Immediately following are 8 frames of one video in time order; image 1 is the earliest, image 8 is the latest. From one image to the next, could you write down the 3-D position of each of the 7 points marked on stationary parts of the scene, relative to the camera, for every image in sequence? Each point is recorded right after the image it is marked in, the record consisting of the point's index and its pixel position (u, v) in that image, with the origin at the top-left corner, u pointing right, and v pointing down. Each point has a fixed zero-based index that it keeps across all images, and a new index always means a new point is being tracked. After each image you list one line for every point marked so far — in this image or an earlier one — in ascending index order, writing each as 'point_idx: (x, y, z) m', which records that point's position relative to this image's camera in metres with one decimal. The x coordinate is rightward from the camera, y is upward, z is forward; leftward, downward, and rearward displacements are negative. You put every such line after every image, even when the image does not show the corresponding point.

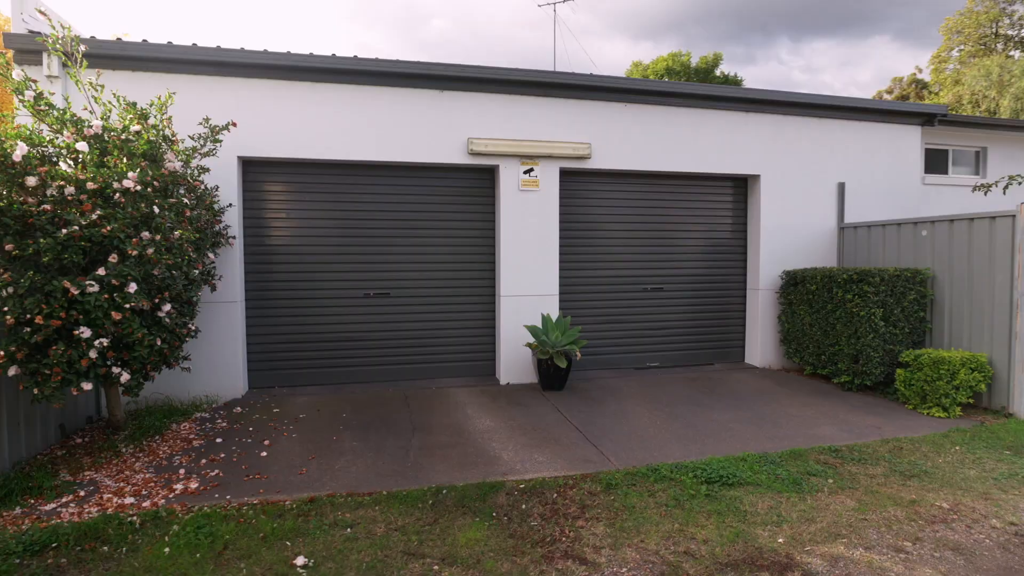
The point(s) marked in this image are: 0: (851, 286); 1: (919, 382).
0: (+3.8, 0.0, +6.4) m
1: (+4.1, -0.9, +5.8) m
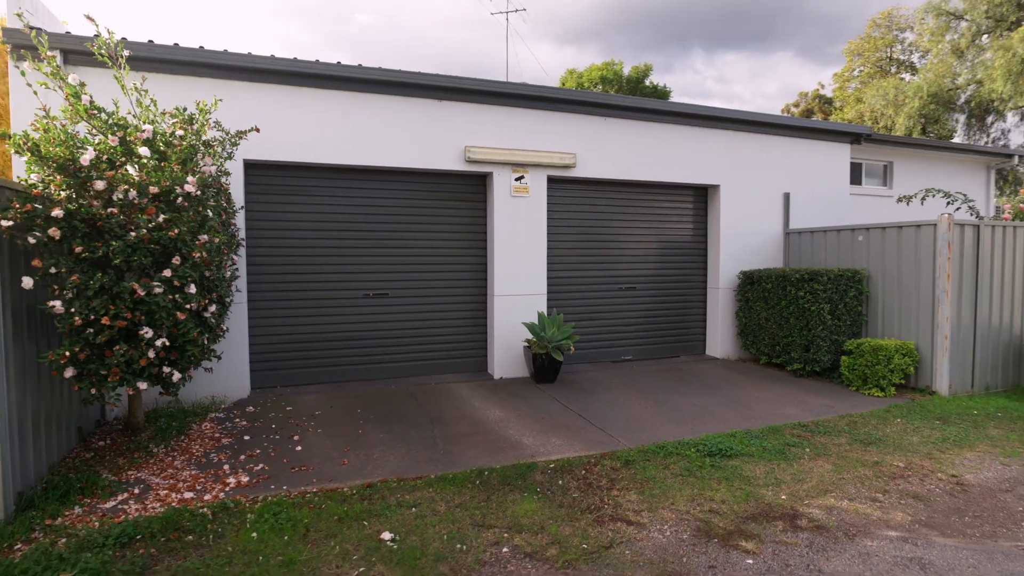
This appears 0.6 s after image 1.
0: (+3.7, 0.0, +7.3) m
1: (+4.0, -0.9, +6.7) m
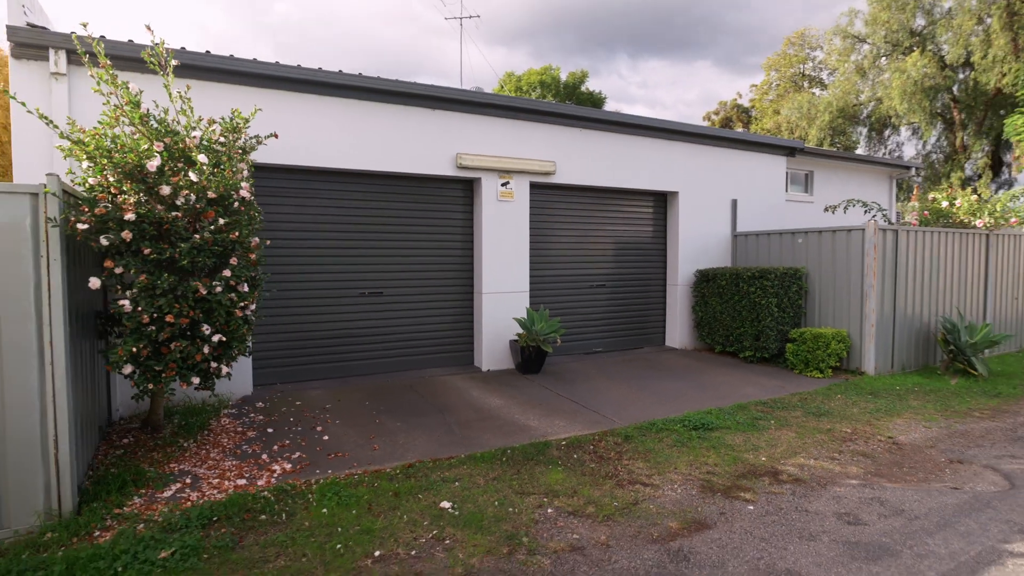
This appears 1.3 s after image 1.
0: (+3.4, +0.1, +8.2) m
1: (+3.9, -0.8, +7.7) m
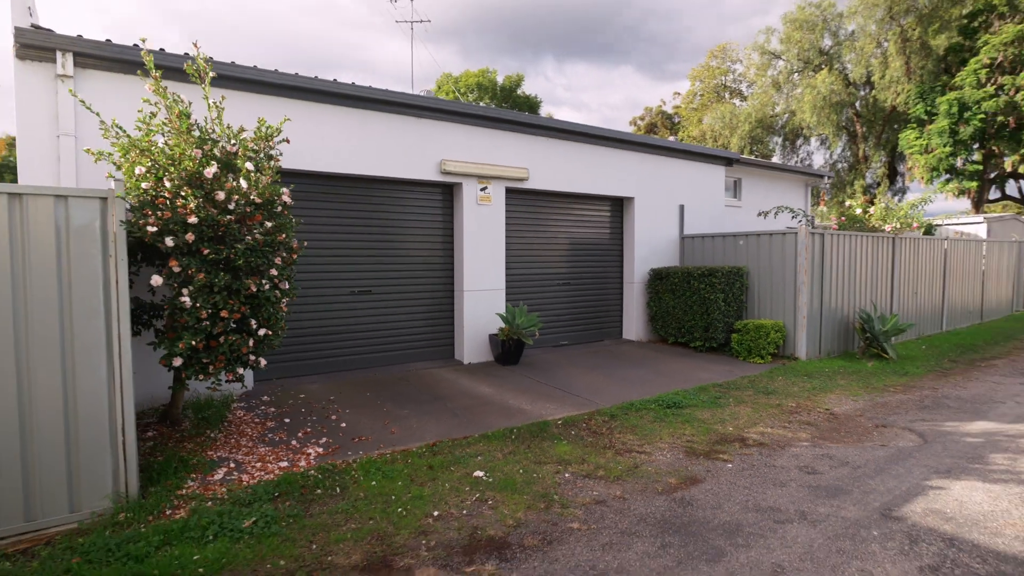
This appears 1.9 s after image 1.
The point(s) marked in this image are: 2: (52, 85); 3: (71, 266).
0: (+3.0, +0.2, +9.2) m
1: (+3.5, -0.8, +8.7) m
2: (-4.1, +1.8, +5.2) m
3: (-2.7, +0.1, +3.5) m
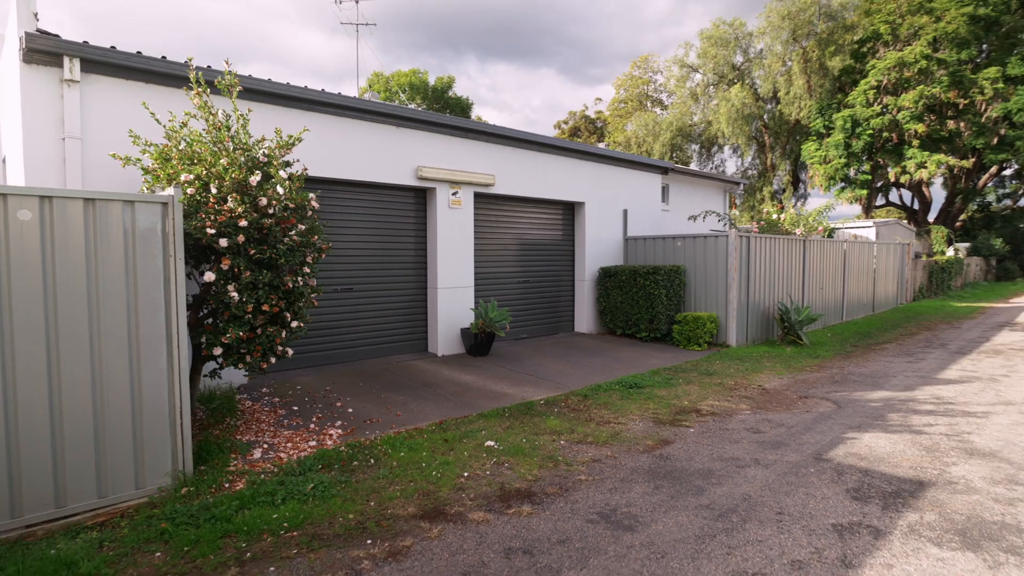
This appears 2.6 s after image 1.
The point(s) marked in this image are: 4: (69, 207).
0: (+2.4, +0.2, +10.3) m
1: (+3.0, -0.7, +9.9) m
2: (-4.2, +1.8, +5.3) m
3: (-2.5, +0.2, +3.9) m
4: (-2.7, +0.5, +3.6) m
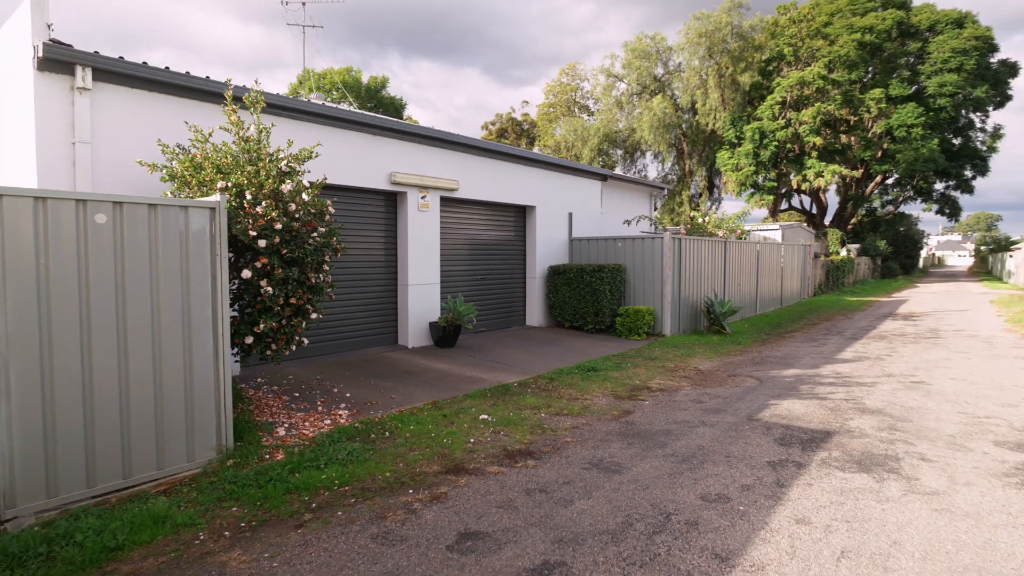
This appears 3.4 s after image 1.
0: (+1.6, +0.3, +11.3) m
1: (+2.2, -0.7, +11.0) m
2: (-4.3, +1.9, +5.6) m
3: (-2.4, +0.2, +4.4) m
4: (-2.6, +0.5, +4.1) m
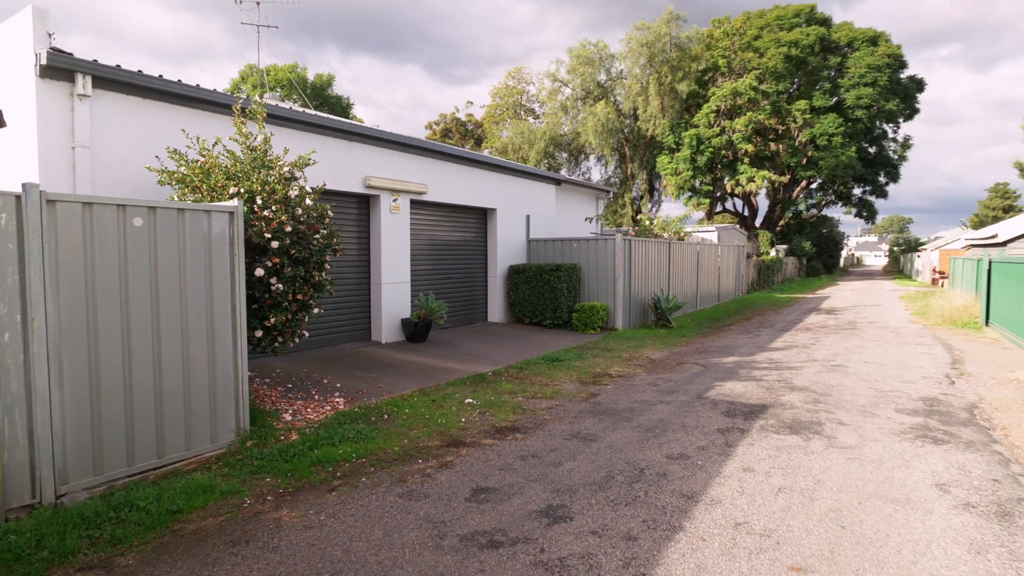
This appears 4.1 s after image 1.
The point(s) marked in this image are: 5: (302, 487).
0: (+0.9, +0.3, +12.1) m
1: (+1.5, -0.6, +11.9) m
2: (-4.5, +1.9, +5.8) m
3: (-2.5, +0.2, +4.8) m
4: (-2.7, +0.6, +4.5) m
5: (-1.5, -1.4, +4.2) m
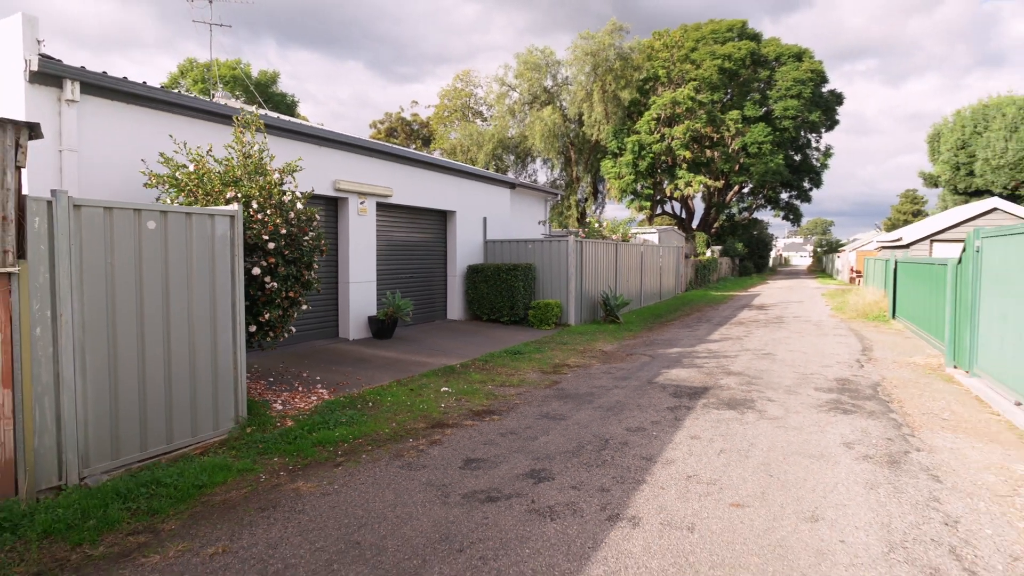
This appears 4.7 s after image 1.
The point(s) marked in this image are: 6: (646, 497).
0: (-0.1, +0.4, +12.8) m
1: (+0.6, -0.6, +12.6) m
2: (-4.8, +1.9, +6.0) m
3: (-2.7, +0.2, +5.2) m
4: (-2.8, +0.6, +4.8) m
5: (-1.6, -1.4, +4.7) m
6: (+0.9, -1.4, +3.9) m
